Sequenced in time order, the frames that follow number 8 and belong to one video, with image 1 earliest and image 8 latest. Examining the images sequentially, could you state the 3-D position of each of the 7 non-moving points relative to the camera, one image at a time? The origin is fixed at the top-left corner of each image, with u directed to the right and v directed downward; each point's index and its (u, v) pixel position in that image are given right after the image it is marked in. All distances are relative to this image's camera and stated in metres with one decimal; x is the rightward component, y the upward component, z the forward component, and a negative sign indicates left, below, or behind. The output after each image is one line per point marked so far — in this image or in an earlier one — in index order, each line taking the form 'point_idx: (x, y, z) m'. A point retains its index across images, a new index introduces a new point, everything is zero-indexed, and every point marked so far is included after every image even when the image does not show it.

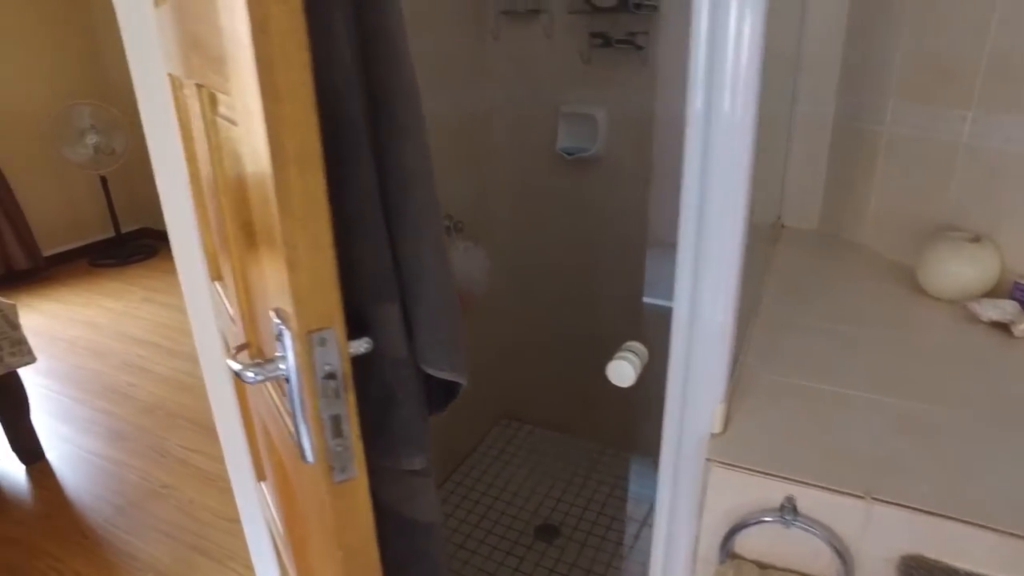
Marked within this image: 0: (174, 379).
0: (-1.5, -0.4, +3.0) m
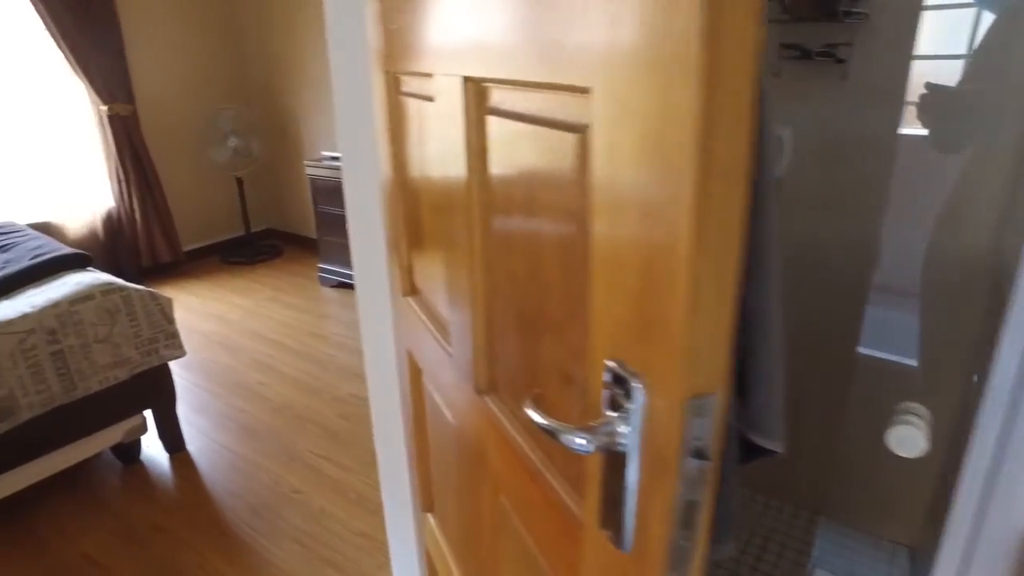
0: (-0.9, -0.4, +3.1) m
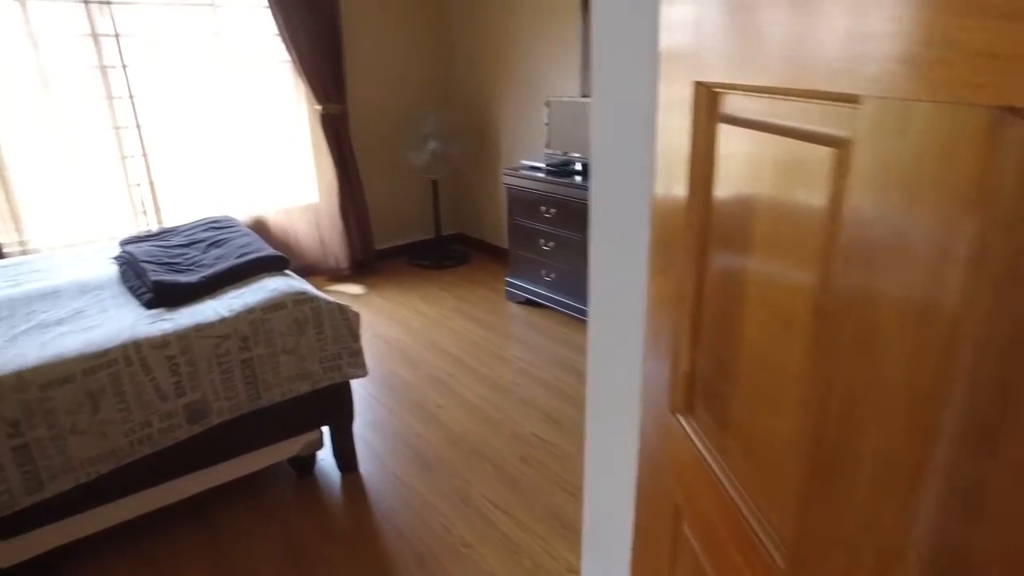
0: (-0.1, -0.5, +2.9) m
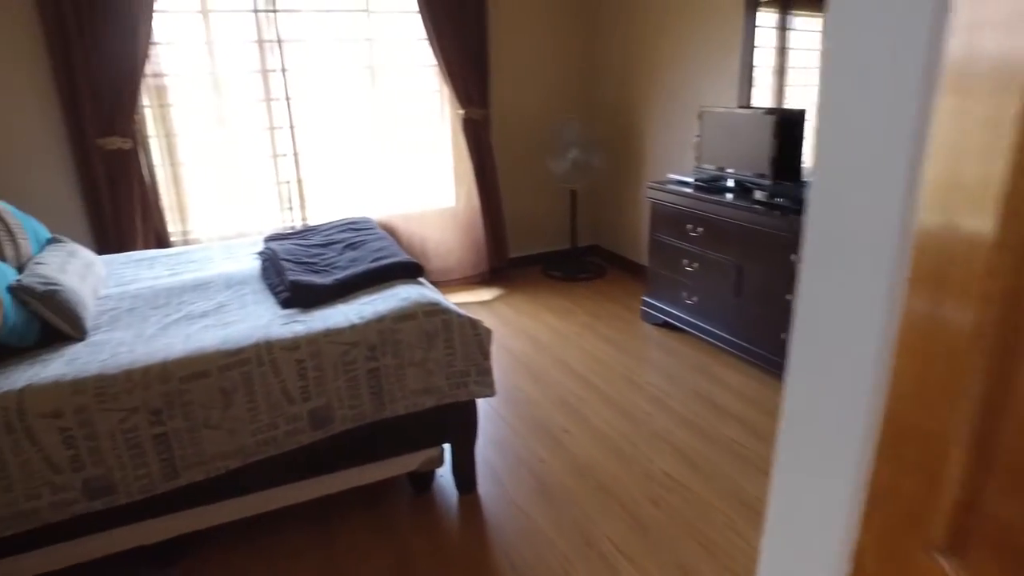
0: (+0.4, -0.6, +2.7) m
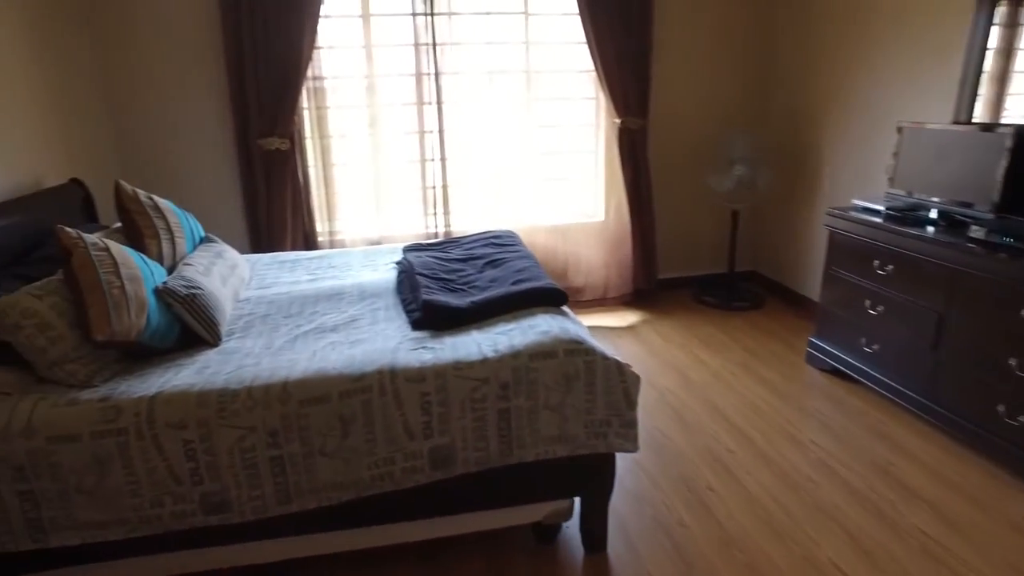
0: (+0.8, -0.7, +2.3) m
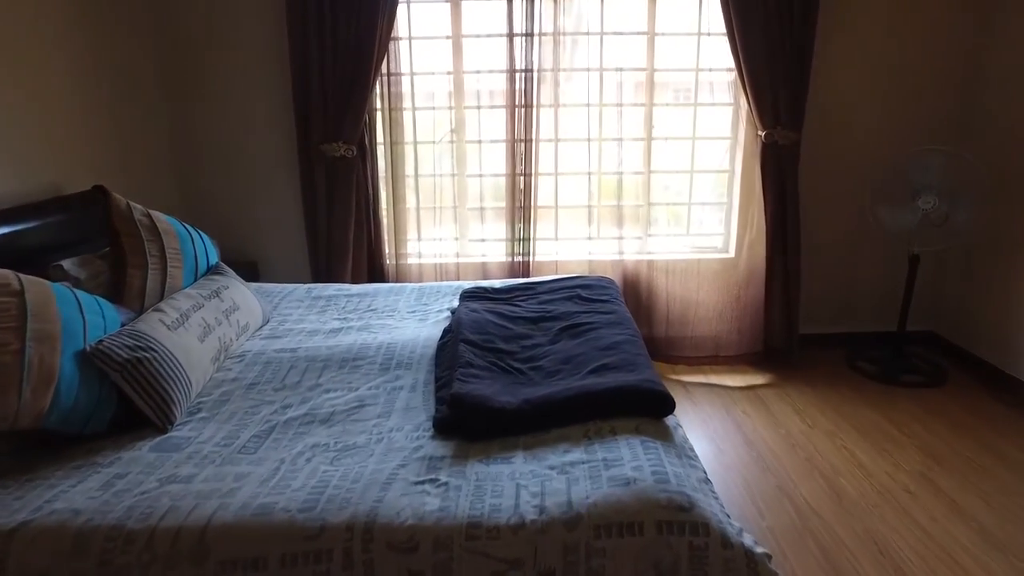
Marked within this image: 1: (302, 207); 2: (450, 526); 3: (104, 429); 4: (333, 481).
0: (+0.9, -1.0, +1.4) m
1: (-1.0, +0.4, +3.3) m
2: (-0.1, -0.4, +1.1) m
3: (-0.9, -0.3, +1.5) m
4: (-0.3, -0.4, +1.3) m
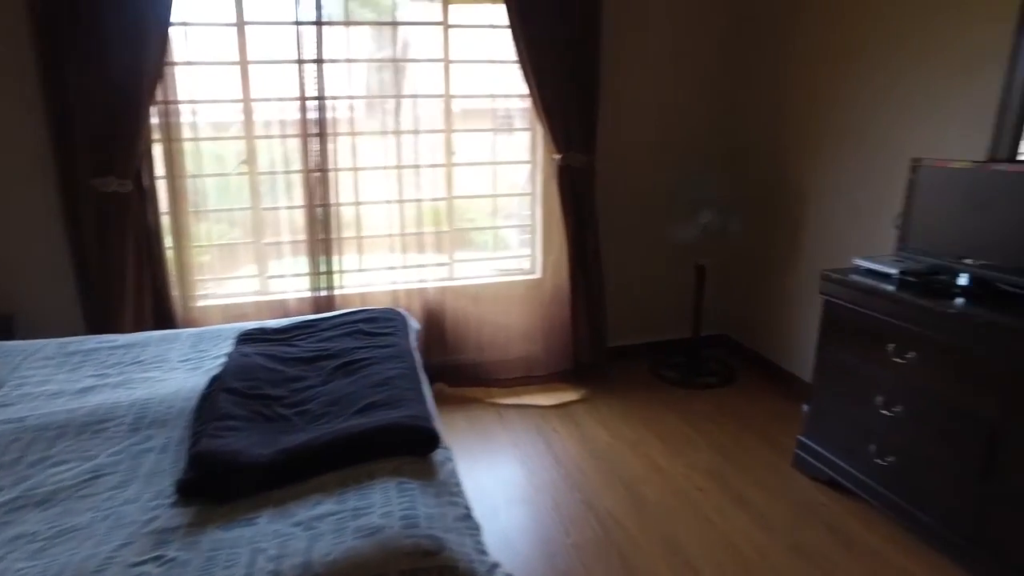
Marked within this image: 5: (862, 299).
0: (+0.5, -1.0, +1.4) m
1: (-1.9, +0.2, +3.0) m
2: (-0.5, -0.5, +1.0) m
3: (-1.3, -0.4, +1.2) m
4: (-0.8, -0.4, +1.1) m
5: (+1.2, 0.0, +2.2) m
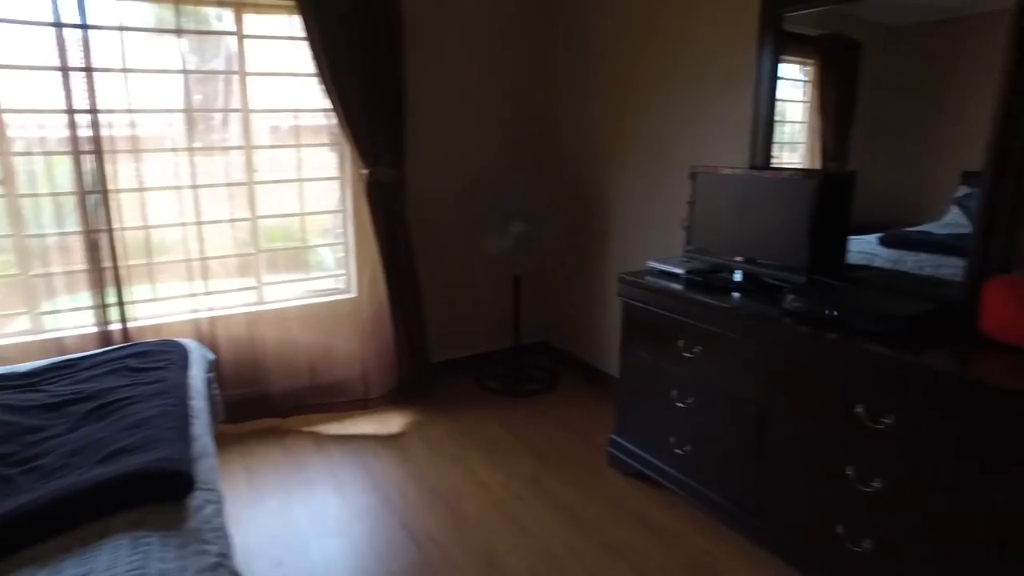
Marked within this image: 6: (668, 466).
0: (+0.1, -1.0, +1.4) m
1: (-2.7, 0.0, +2.4) m
2: (-0.8, -0.5, +0.8) m
3: (-1.7, -0.5, +0.8) m
4: (-1.1, -0.5, +0.8) m
5: (+0.5, 0.0, +2.4) m
6: (+0.6, -0.6, +2.4) m
